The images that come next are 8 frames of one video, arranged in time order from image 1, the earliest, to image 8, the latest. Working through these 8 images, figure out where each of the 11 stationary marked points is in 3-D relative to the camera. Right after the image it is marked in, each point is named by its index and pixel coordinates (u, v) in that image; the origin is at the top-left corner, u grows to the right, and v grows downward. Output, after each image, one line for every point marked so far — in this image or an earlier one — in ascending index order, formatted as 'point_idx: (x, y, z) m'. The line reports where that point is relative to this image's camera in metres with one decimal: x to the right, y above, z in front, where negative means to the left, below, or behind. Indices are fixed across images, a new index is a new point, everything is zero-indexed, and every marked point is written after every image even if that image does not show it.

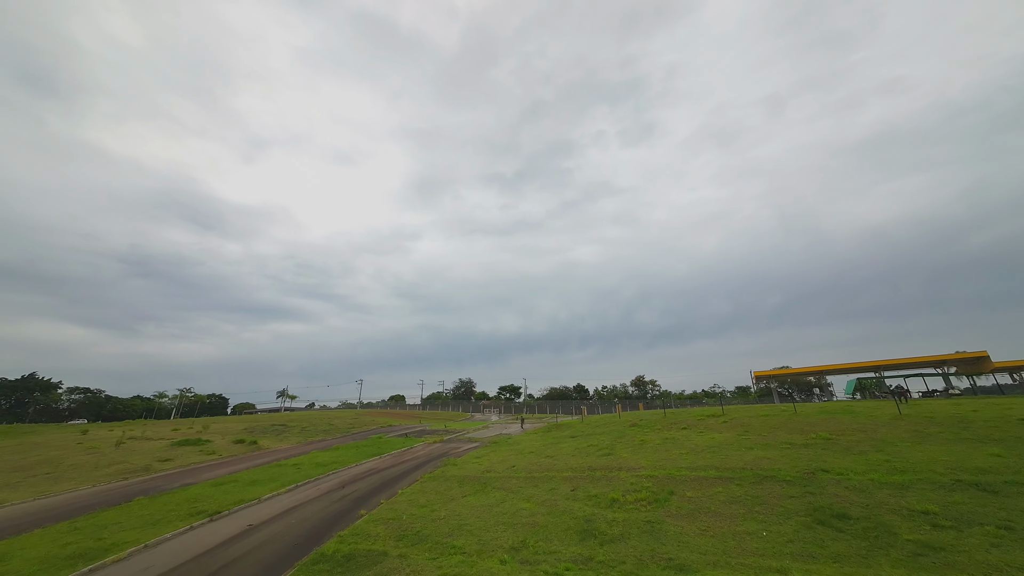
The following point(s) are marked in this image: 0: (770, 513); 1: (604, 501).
0: (+10.0, -8.7, +14.2) m
1: (+4.3, -10.0, +17.3) m
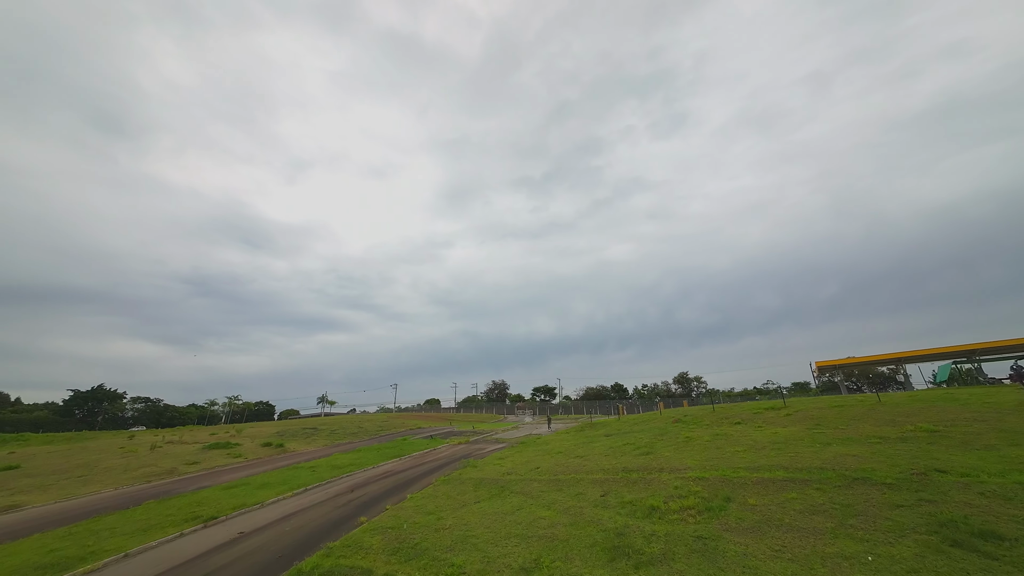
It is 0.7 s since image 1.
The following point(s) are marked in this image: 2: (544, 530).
0: (+10.2, -6.8, +10.4) m
1: (+4.9, -8.4, +13.9) m
2: (+1.2, -9.1, +13.8) m
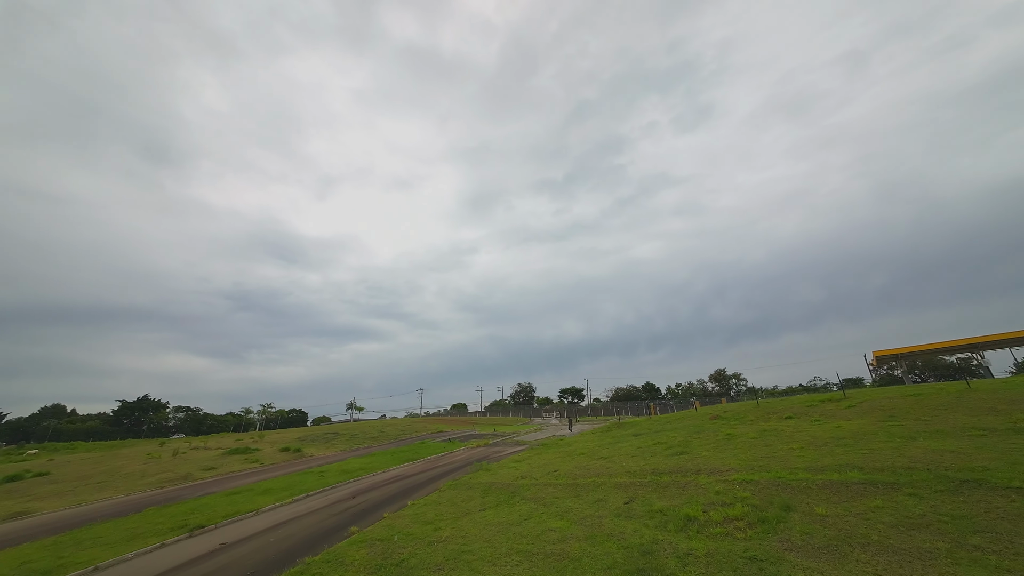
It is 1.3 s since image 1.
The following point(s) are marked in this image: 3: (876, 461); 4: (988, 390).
0: (+9.9, -5.2, +7.3) m
1: (+4.9, -7.1, +11.2) m
2: (+1.3, -7.9, +11.3) m
3: (+12.3, -5.9, +12.4) m
4: (+25.2, -5.4, +19.6) m
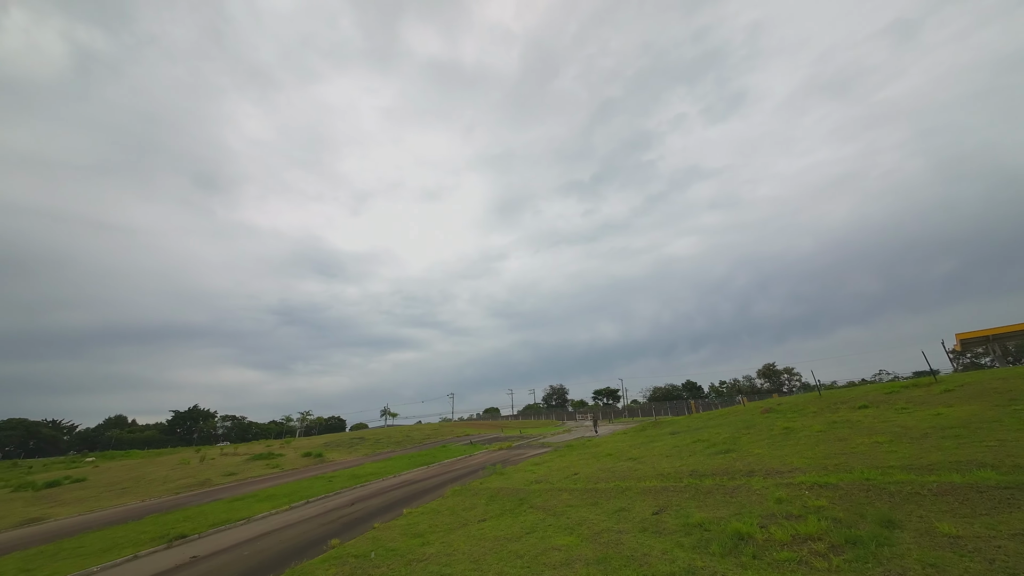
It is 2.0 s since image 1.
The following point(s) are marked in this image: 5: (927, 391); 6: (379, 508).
0: (+9.1, -3.4, +3.9) m
1: (+4.5, -5.5, +8.1) m
2: (+1.0, -6.6, +8.5) m
3: (+12.0, -4.0, +8.8) m
4: (+25.4, -3.0, +14.8) m
5: (+20.0, -4.9, +17.8) m
6: (-6.4, -10.5, +17.5) m
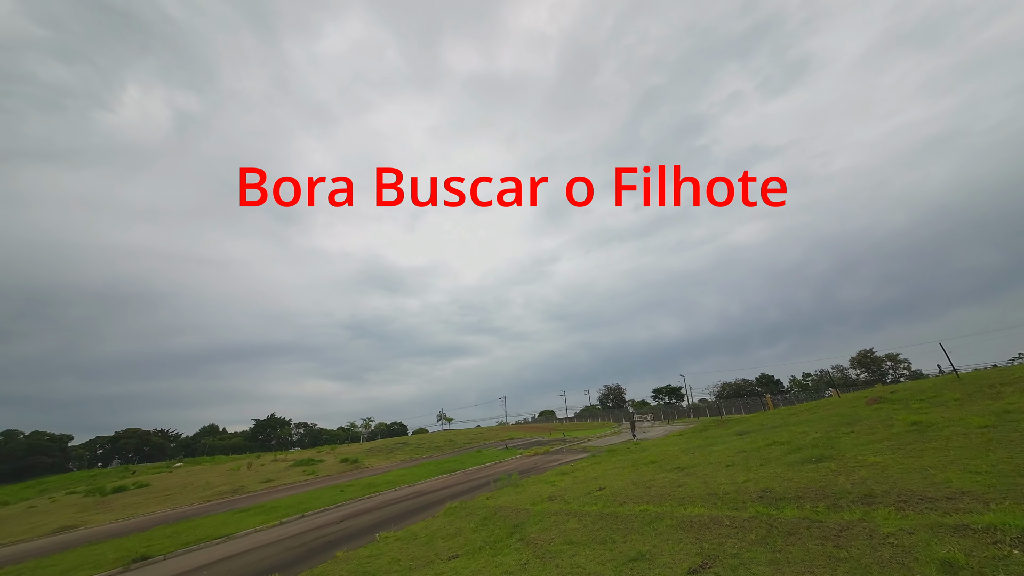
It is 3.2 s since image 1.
0: (+6.9, -1.3, -1.1) m
1: (+3.1, -3.7, +3.7) m
2: (-0.3, -5.0, +4.6) m
3: (+10.4, -1.7, +3.3) m
4: (+24.5, +0.2, +7.4) m
5: (+19.7, -2.1, +11.1) m
6: (-6.0, -9.5, +14.5) m
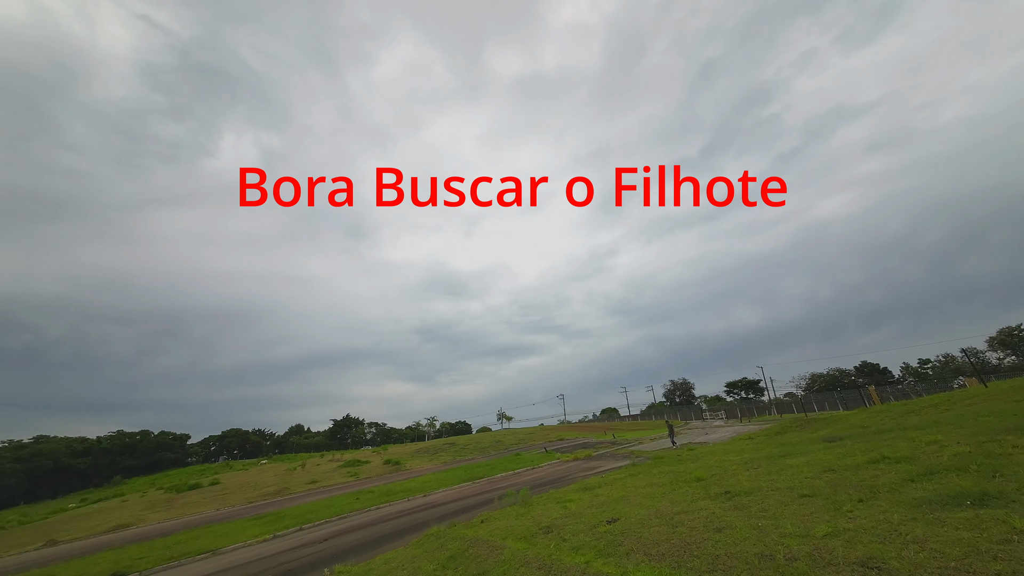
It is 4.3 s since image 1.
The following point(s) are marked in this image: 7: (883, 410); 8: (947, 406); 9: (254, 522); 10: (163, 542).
0: (+3.6, 0.0, -5.1) m
1: (+0.8, -2.7, +0.2) m
2: (-2.3, -4.1, +1.7) m
3: (+7.9, -0.2, -1.3) m
4: (+22.2, +2.7, +0.4) m
5: (+18.3, +0.1, +4.8) m
6: (-6.0, -8.9, +12.4) m
7: (+18.3, -5.8, +17.8) m
8: (+16.6, -4.4, +14.1) m
9: (-13.5, -12.4, +19.6) m
10: (-16.1, -11.8, +17.0) m
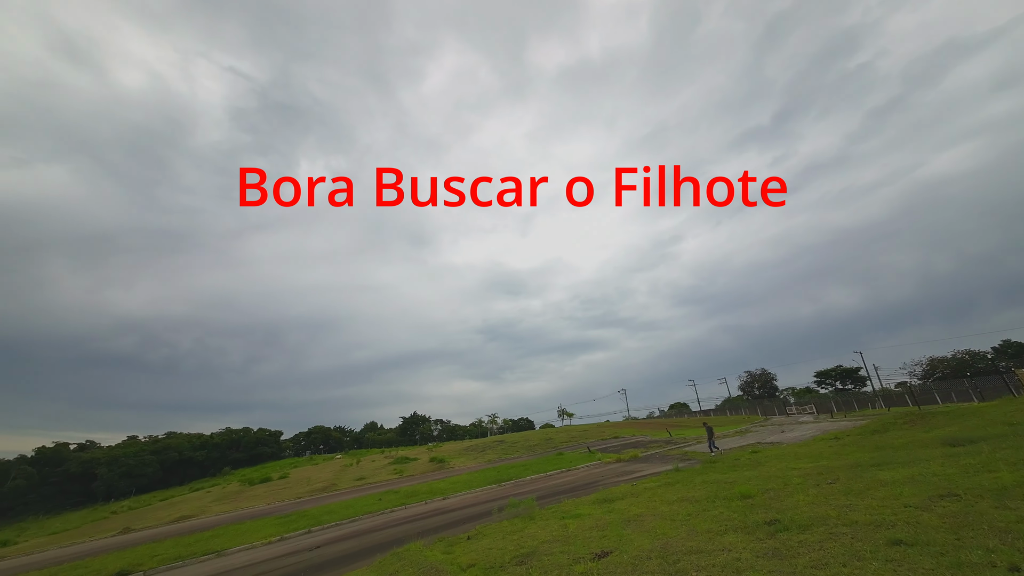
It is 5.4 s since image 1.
0: (-0.1, +0.9, -7.8) m
1: (-1.8, -1.9, -2.0) m
2: (-4.6, -3.5, -0.1) m
3: (+4.7, +1.0, -4.7) m
4: (+18.9, +4.8, -5.3) m
5: (+15.9, +2.1, -0.3) m
6: (-6.2, -8.4, +11.1) m
7: (+18.4, -3.7, +12.6) m
8: (+16.1, -2.5, +9.1) m
9: (-12.2, -12.3, +19.4) m
10: (-15.2, -11.9, +17.3) m
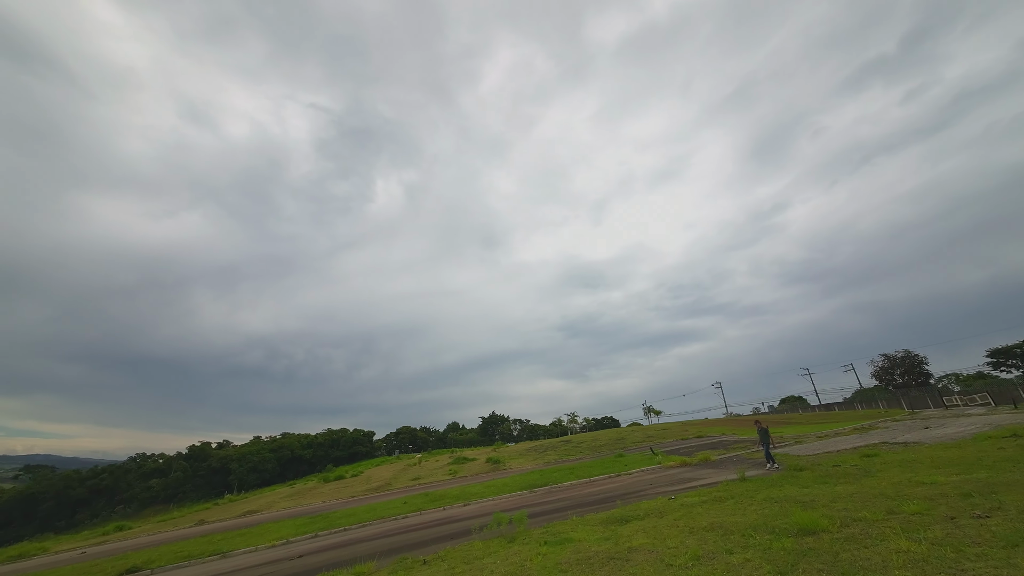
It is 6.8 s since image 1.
0: (-5.8, +1.8, -10.0) m
1: (-6.0, -1.0, -4.0) m
2: (-8.1, -2.9, -1.6) m
3: (-0.4, +2.5, -8.0) m
4: (+12.9, +7.5, -11.6) m
5: (+11.3, +4.5, -6.1) m
6: (-6.8, -7.7, +9.6) m
7: (+17.0, -0.8, +5.8) m
8: (+13.9, +0.1, +3.0) m
9: (-10.5, -12.1, +19.0) m
10: (-14.0, -12.0, +17.7) m
